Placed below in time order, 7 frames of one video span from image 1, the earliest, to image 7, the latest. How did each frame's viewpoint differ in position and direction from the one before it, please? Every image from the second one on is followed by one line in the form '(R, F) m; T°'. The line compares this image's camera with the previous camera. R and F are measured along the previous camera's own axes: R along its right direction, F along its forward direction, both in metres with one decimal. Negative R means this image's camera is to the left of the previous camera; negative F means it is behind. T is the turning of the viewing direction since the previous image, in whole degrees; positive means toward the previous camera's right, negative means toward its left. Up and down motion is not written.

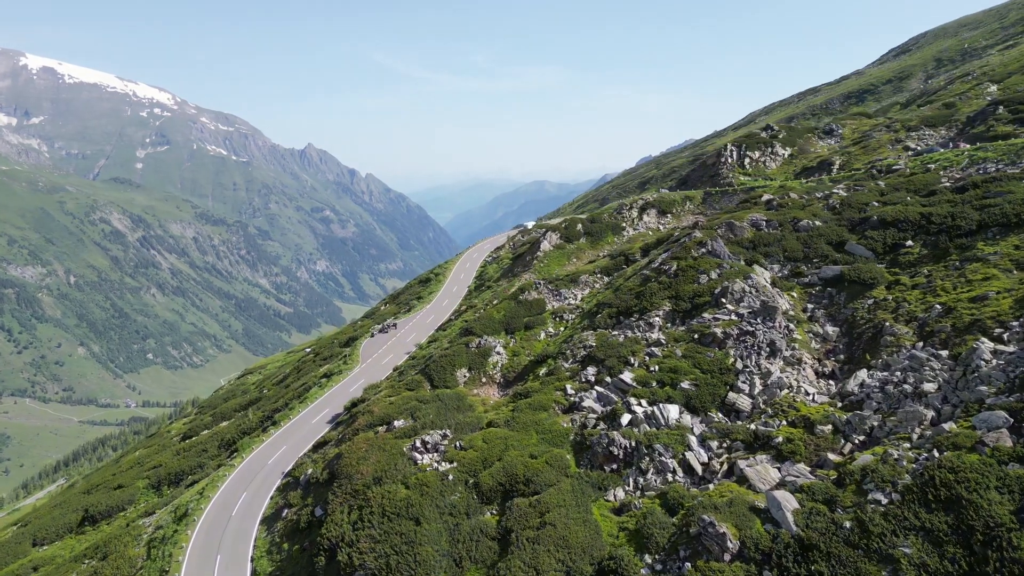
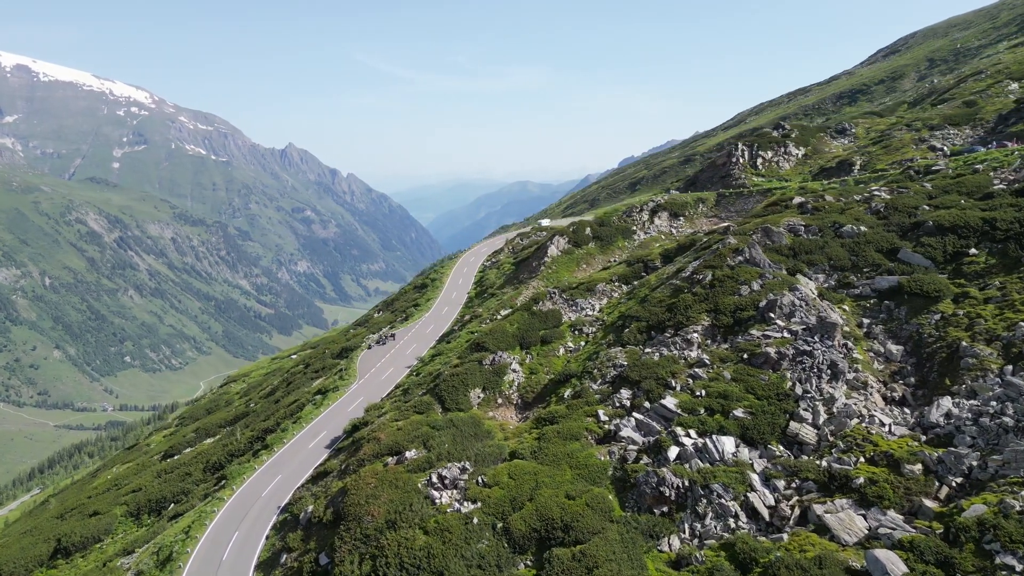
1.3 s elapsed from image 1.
(-2.0, +4.0) m; +1°
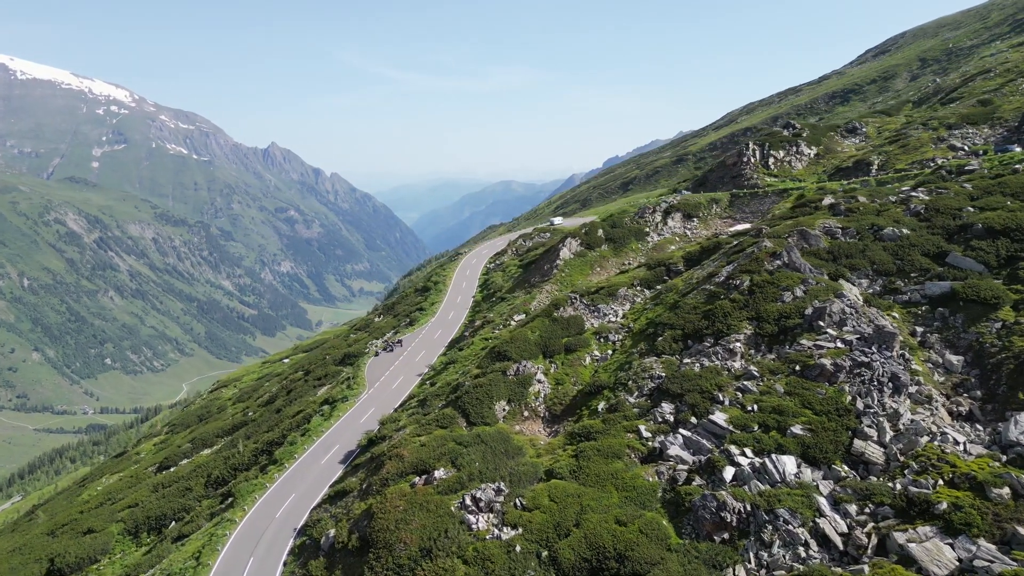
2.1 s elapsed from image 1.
(-2.2, +2.1) m; +1°
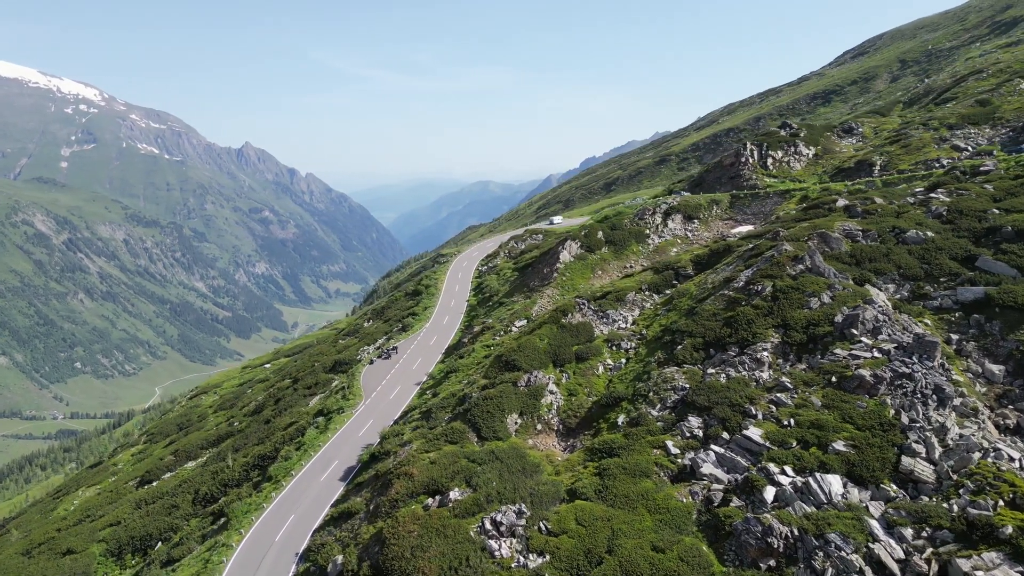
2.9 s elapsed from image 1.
(-1.7, +2.0) m; +2°
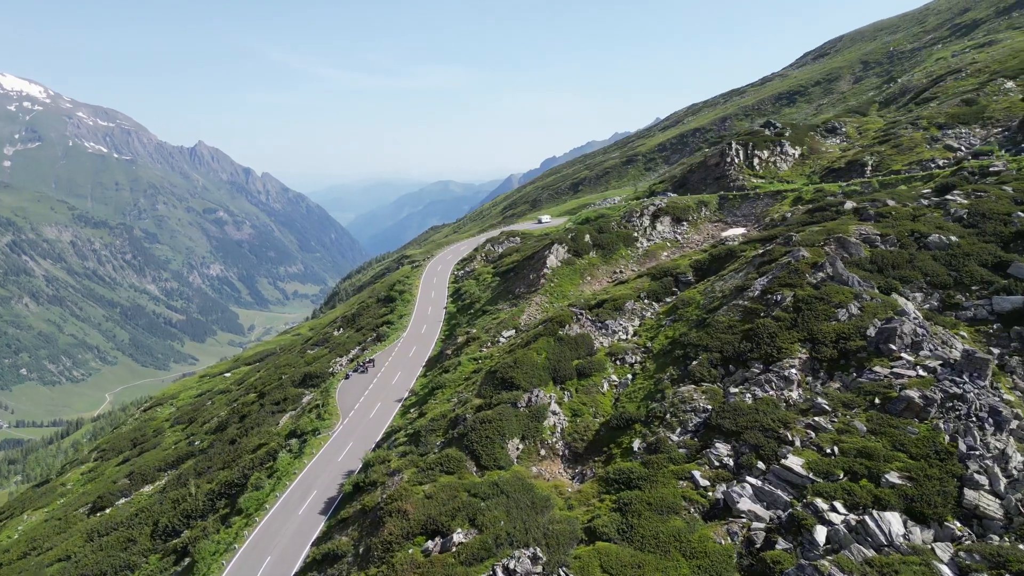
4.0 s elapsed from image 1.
(-1.8, +3.4) m; +3°
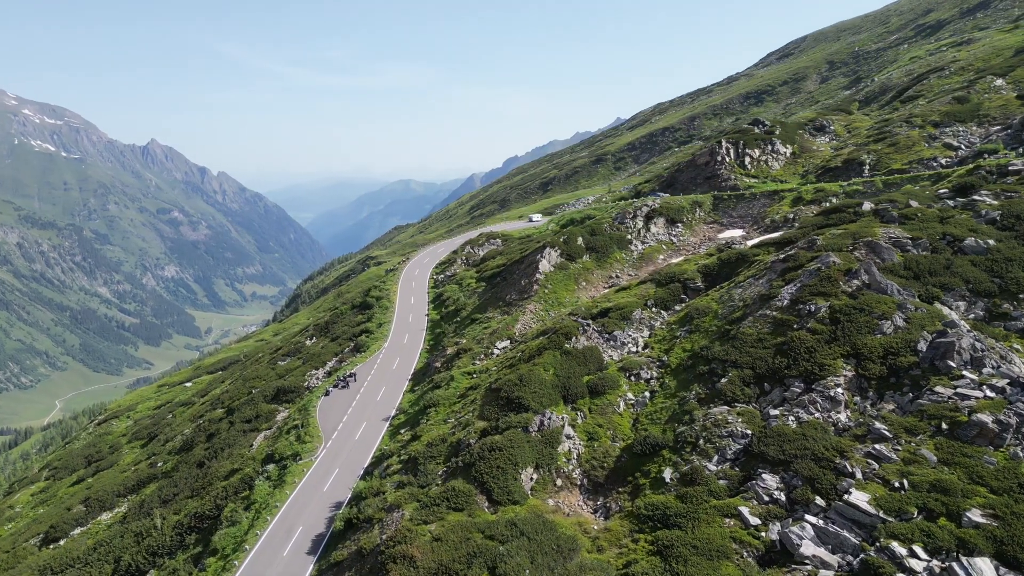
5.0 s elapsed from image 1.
(-2.0, +3.4) m; +3°
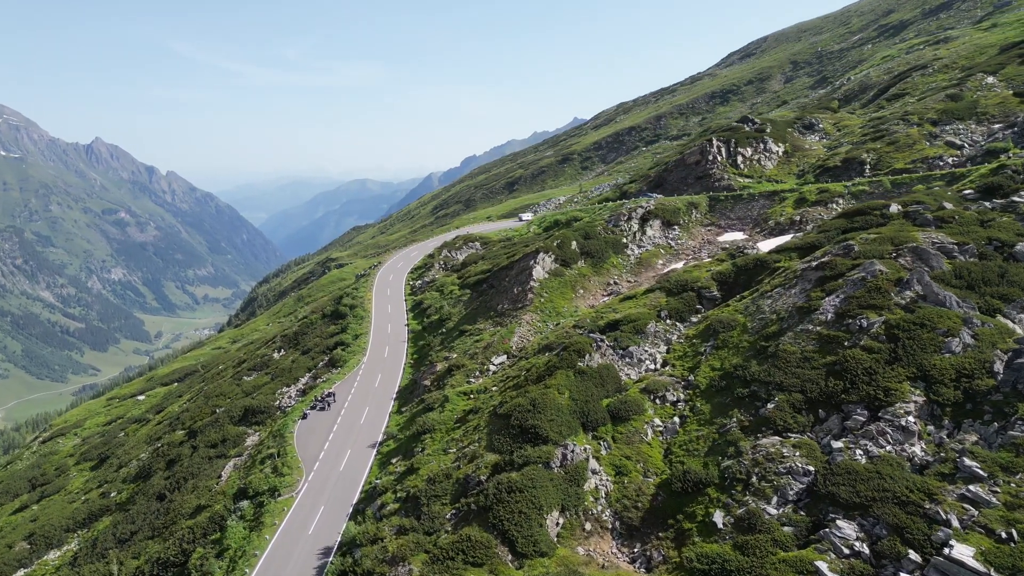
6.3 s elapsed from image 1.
(-2.2, +3.9) m; +3°
